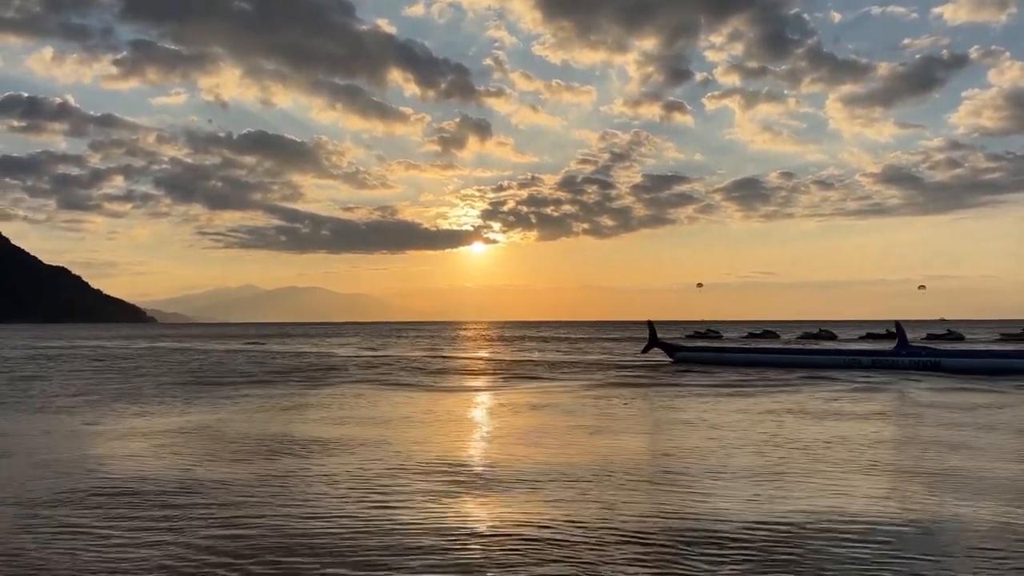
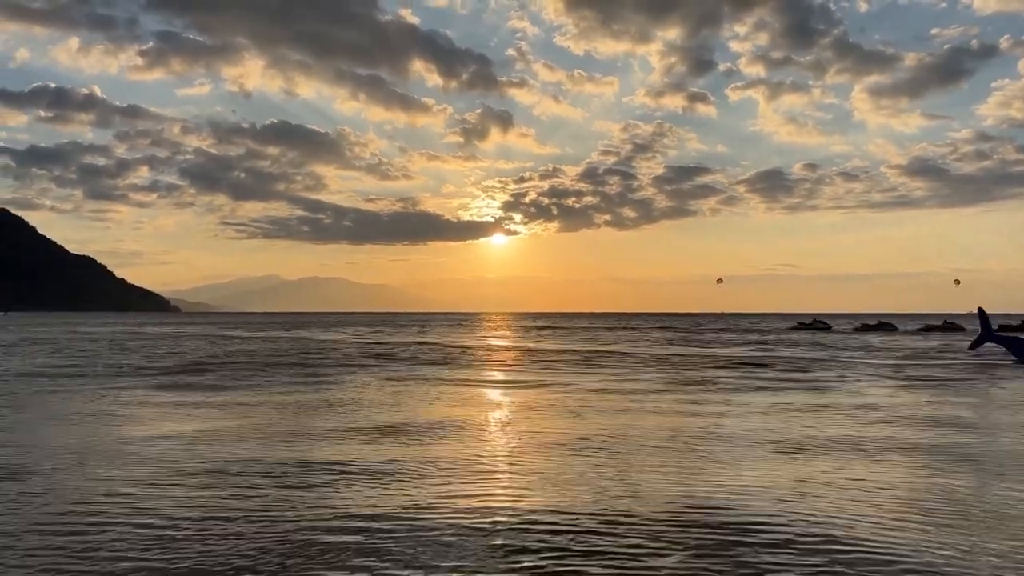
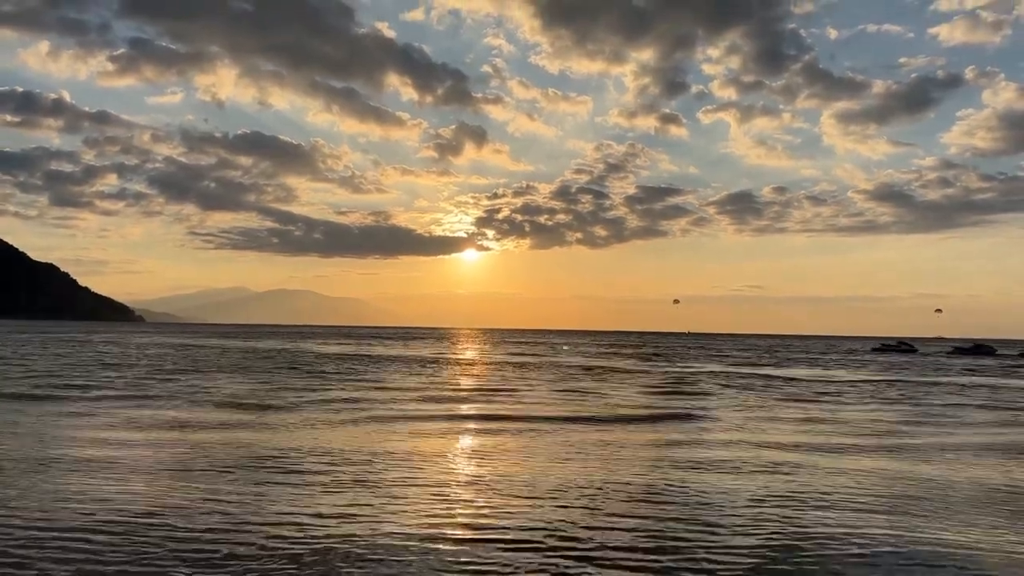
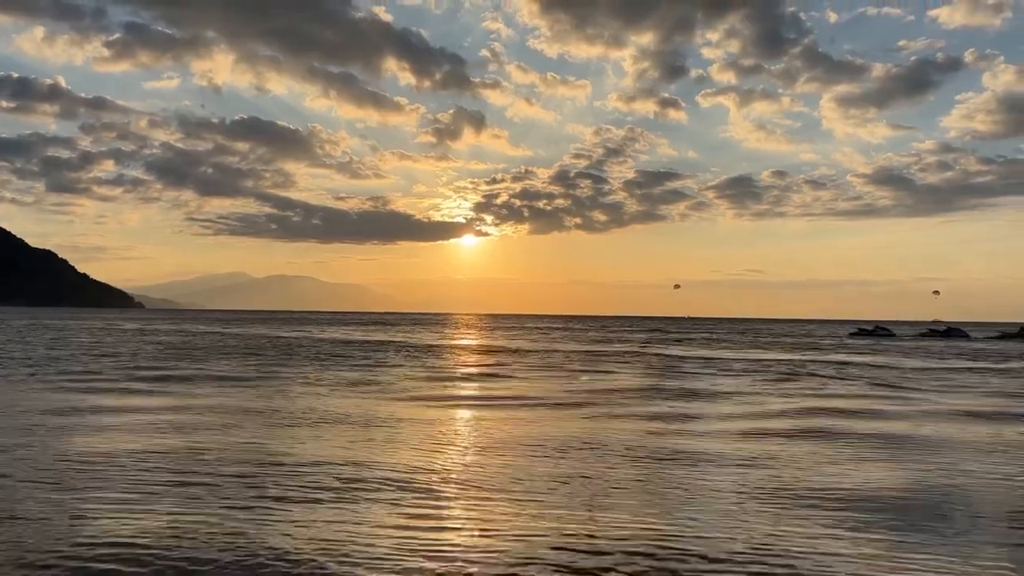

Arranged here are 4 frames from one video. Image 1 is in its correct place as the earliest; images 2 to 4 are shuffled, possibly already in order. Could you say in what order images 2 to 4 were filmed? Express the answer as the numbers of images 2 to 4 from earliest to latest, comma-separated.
2, 4, 3
